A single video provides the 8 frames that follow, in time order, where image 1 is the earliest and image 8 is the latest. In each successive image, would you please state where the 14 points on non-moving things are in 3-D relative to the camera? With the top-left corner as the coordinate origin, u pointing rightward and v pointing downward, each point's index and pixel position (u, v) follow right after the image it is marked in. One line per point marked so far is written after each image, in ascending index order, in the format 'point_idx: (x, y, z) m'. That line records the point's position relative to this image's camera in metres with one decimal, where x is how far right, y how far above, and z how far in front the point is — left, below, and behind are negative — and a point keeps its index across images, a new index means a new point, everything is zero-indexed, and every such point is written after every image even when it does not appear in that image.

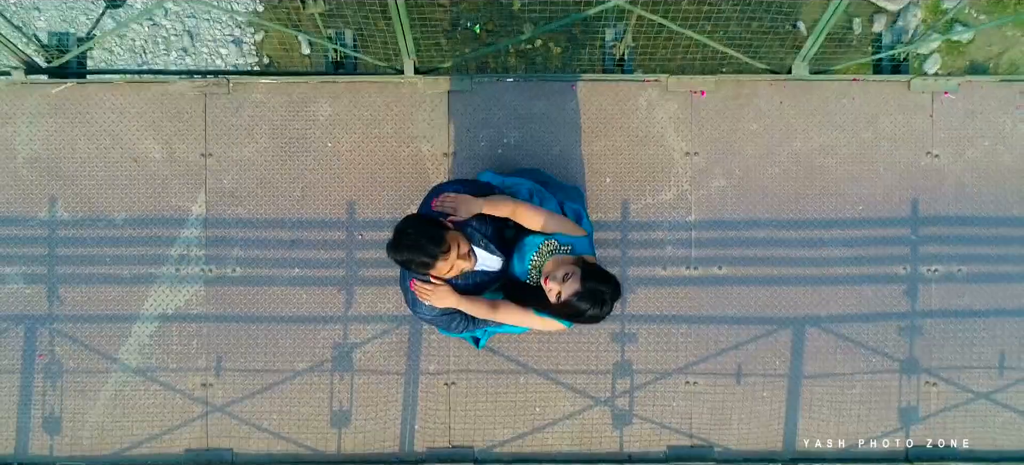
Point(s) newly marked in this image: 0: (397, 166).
0: (-0.6, +0.4, +3.4) m
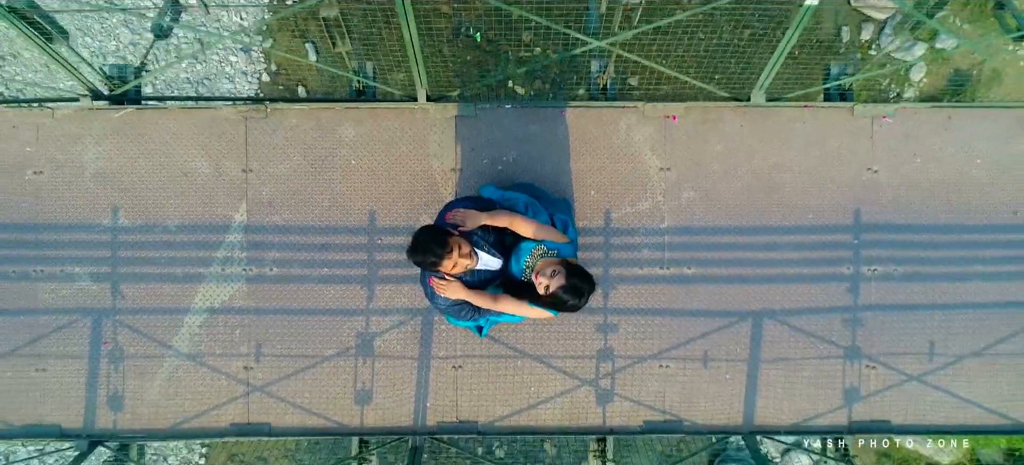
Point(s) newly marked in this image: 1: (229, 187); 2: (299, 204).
0: (-0.6, +0.3, +3.9) m
1: (-1.8, +0.3, +3.9) m
2: (-1.4, +0.2, +3.9) m
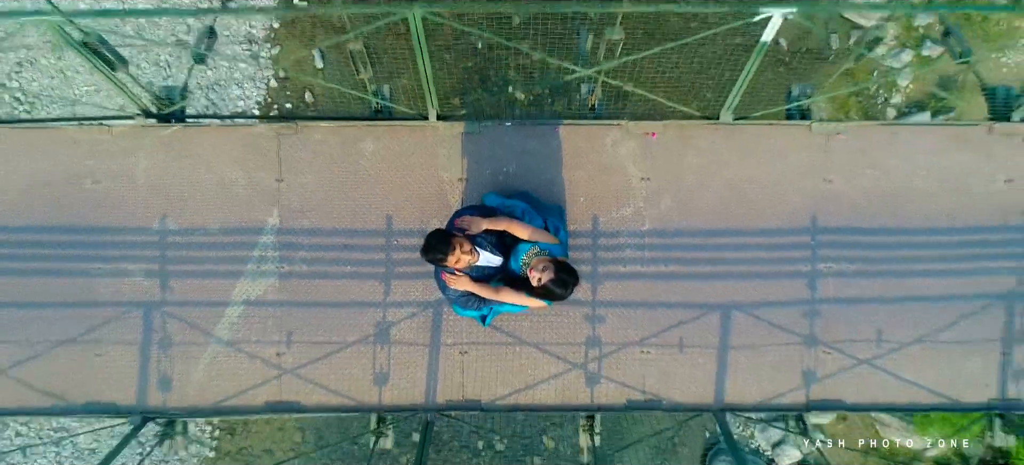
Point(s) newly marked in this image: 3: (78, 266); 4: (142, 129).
0: (-0.7, +0.3, +4.5) m
1: (-1.8, +0.3, +4.5) m
2: (-1.4, +0.2, +4.5) m
3: (-3.2, -0.2, +4.5) m
4: (-2.7, +0.8, +4.5) m
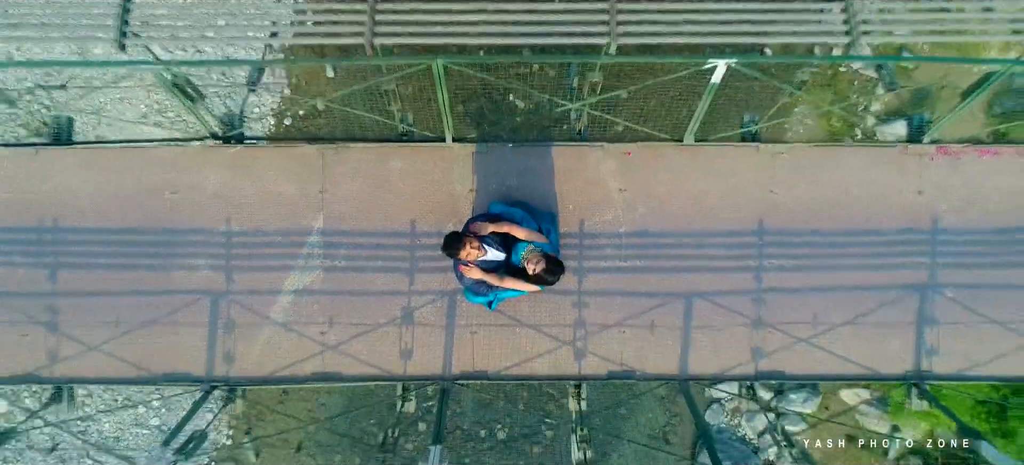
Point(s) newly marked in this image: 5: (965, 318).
0: (-0.6, +0.3, +5.5) m
1: (-1.8, +0.3, +5.5) m
2: (-1.4, +0.2, +5.5) m
3: (-3.2, -0.3, +5.5) m
4: (-2.7, +0.7, +5.5) m
5: (+4.1, -0.8, +5.5) m
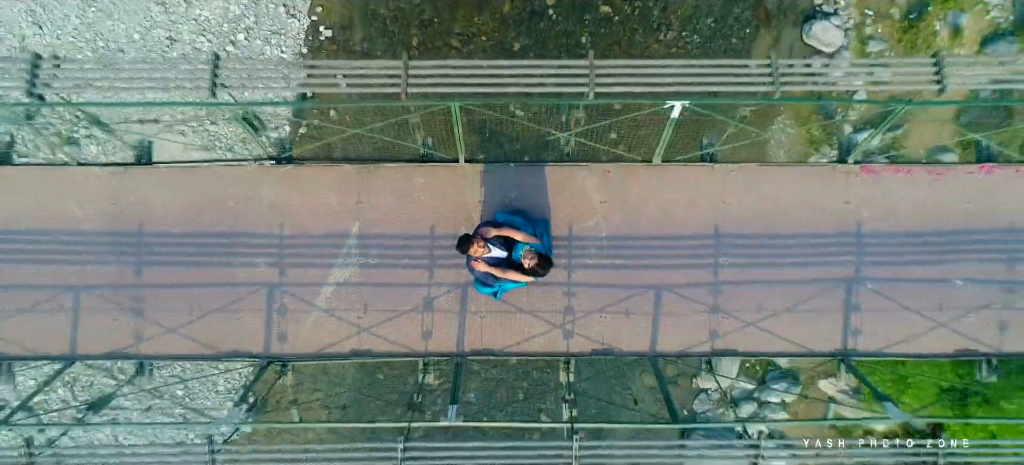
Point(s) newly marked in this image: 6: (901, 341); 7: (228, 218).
0: (-0.6, +0.3, +6.7) m
1: (-1.8, +0.2, +6.7) m
2: (-1.3, +0.1, +6.7) m
3: (-3.2, -0.3, +6.7) m
4: (-2.7, +0.7, +6.7) m
5: (+4.1, -0.8, +6.7) m
6: (+4.3, -1.2, +6.7) m
7: (-3.1, +0.2, +6.7) m
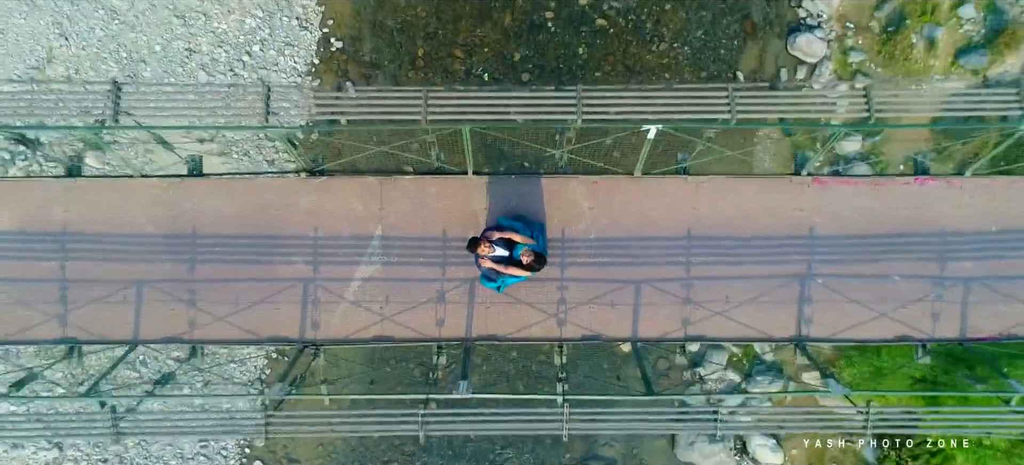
0: (-0.6, +0.2, +7.8) m
1: (-1.8, +0.2, +7.8) m
2: (-1.3, +0.1, +7.8) m
3: (-3.2, -0.3, +7.8) m
4: (-2.7, +0.7, +7.8) m
5: (+4.1, -0.8, +7.8) m
6: (+4.3, -1.2, +7.8) m
7: (-3.1, +0.1, +7.8) m
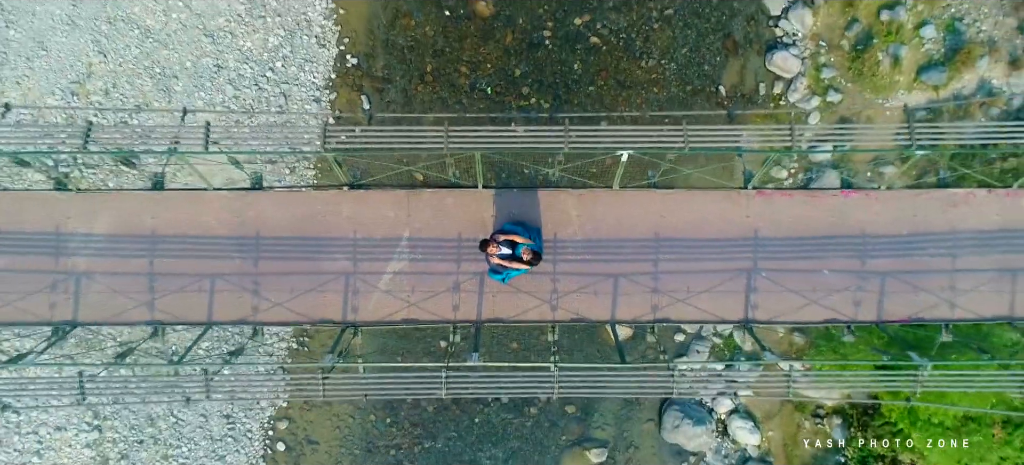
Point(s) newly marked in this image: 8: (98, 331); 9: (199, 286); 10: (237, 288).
0: (-0.6, +0.2, +9.6) m
1: (-1.8, +0.2, +9.6) m
2: (-1.3, 0.0, +9.6) m
3: (-3.1, -0.4, +9.6) m
4: (-2.6, +0.6, +9.6) m
5: (+4.1, -0.9, +9.6) m
6: (+4.3, -1.3, +9.6) m
7: (-3.1, +0.1, +9.6) m
8: (-6.6, -1.6, +9.7) m
9: (-4.9, -0.8, +9.6) m
10: (-4.3, -0.9, +9.6) m
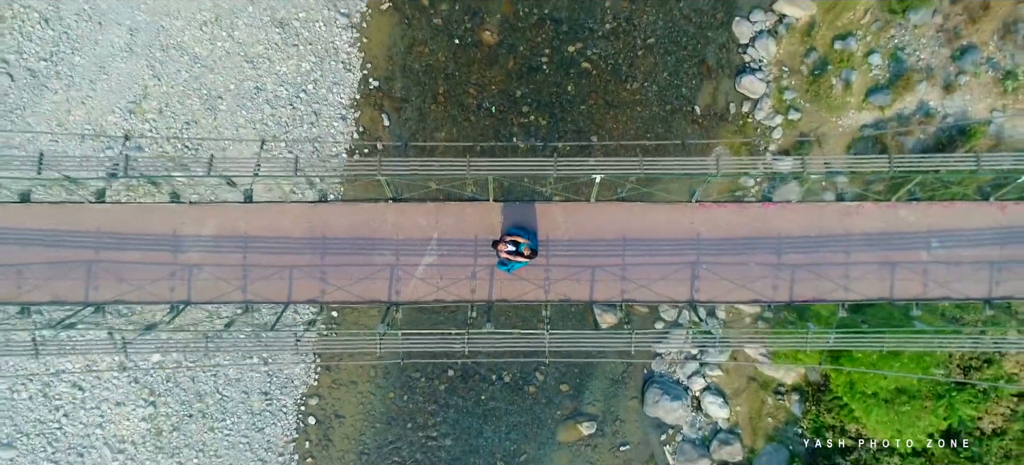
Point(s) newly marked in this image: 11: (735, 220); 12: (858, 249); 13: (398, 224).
0: (-0.5, +0.2, +12.7) m
1: (-1.7, +0.1, +12.8) m
2: (-1.2, 0.0, +12.7) m
3: (-3.1, -0.4, +12.7) m
4: (-2.6, +0.6, +12.8) m
5: (+4.2, -0.9, +12.7) m
6: (+4.4, -1.3, +12.8) m
7: (-3.0, 0.0, +12.8) m
8: (-6.5, -1.6, +12.9) m
9: (-4.9, -0.9, +12.7) m
10: (-4.3, -0.9, +12.7) m
11: (+4.7, +0.2, +12.8) m
12: (+7.2, -0.4, +12.8) m
13: (-2.4, +0.1, +12.8) m
